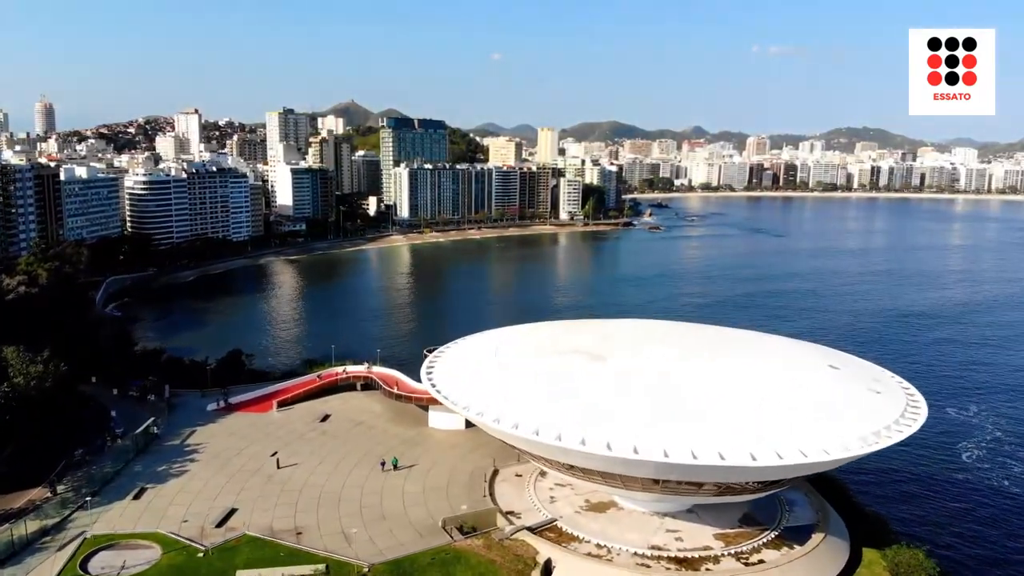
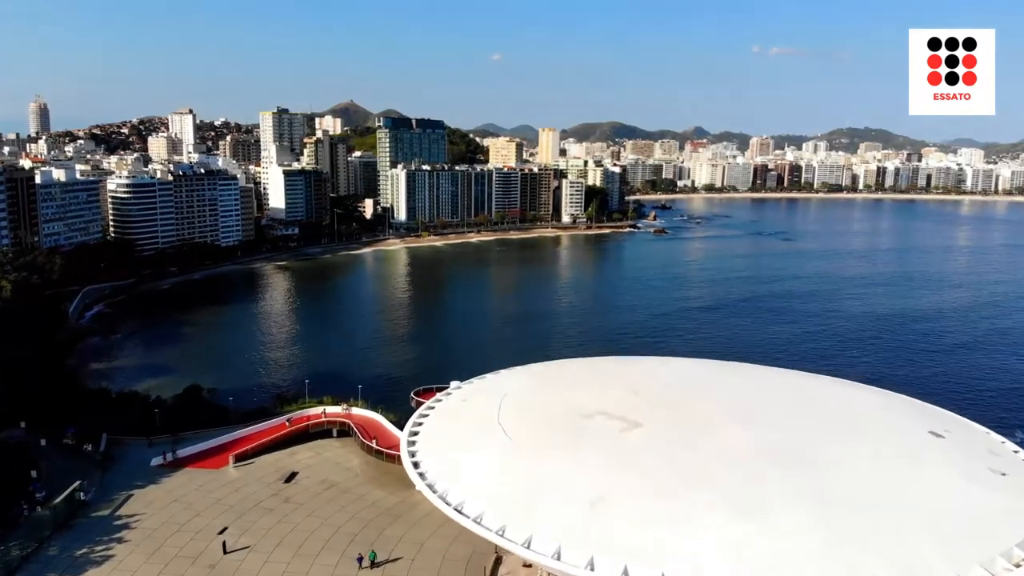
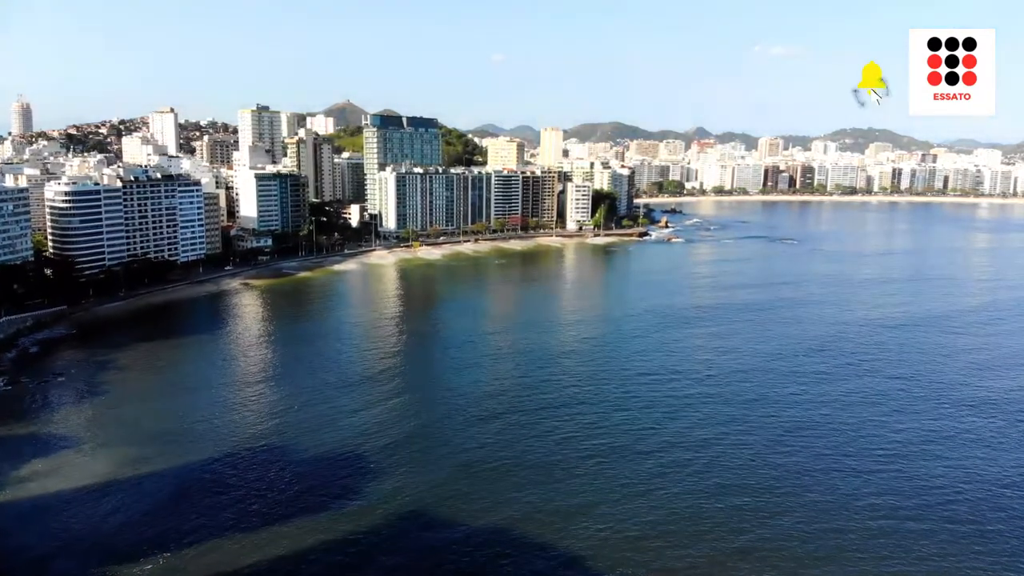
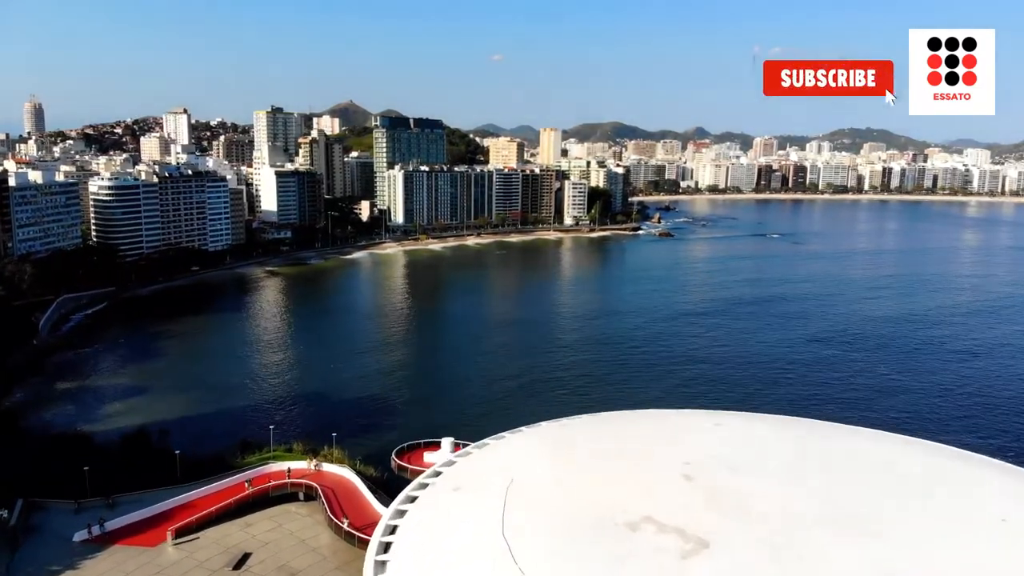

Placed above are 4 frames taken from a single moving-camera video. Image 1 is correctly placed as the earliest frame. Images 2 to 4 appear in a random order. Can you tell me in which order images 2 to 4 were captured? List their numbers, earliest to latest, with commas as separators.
2, 4, 3
